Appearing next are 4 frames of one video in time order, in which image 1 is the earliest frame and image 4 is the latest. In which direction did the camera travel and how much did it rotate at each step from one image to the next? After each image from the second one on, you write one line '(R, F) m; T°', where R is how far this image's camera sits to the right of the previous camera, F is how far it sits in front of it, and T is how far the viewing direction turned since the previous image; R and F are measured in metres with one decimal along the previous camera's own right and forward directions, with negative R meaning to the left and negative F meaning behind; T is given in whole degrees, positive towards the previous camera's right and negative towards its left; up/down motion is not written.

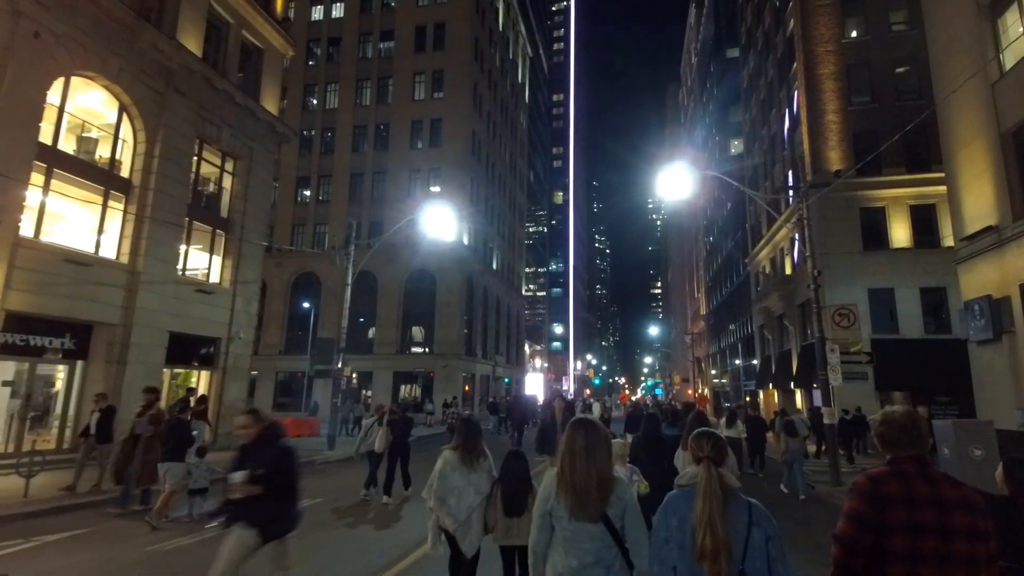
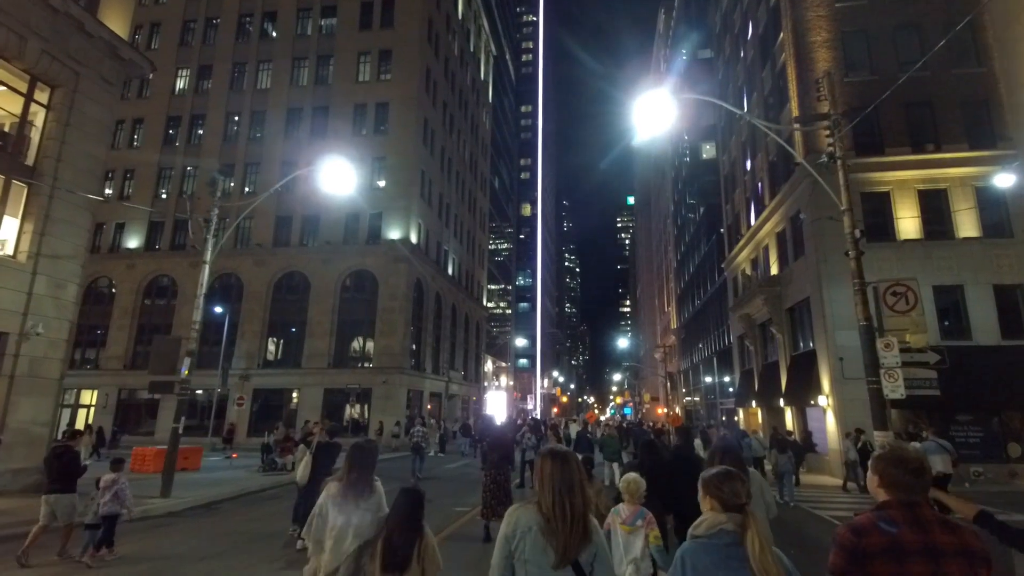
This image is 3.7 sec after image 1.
(+1.3, +5.1) m; +3°
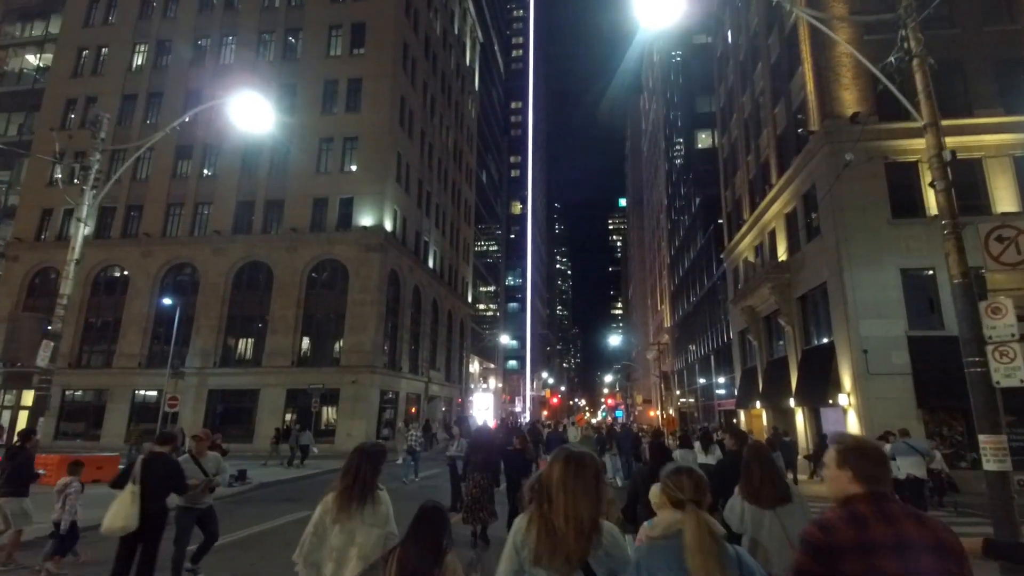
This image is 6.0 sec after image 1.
(+0.6, +3.1) m; +1°
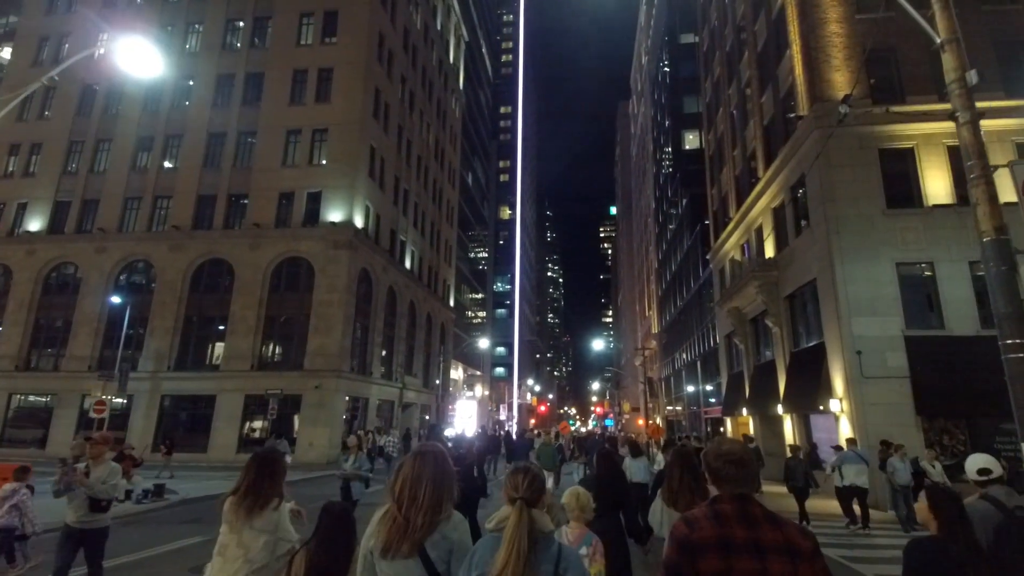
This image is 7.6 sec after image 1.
(+0.9, +1.8) m; +1°
